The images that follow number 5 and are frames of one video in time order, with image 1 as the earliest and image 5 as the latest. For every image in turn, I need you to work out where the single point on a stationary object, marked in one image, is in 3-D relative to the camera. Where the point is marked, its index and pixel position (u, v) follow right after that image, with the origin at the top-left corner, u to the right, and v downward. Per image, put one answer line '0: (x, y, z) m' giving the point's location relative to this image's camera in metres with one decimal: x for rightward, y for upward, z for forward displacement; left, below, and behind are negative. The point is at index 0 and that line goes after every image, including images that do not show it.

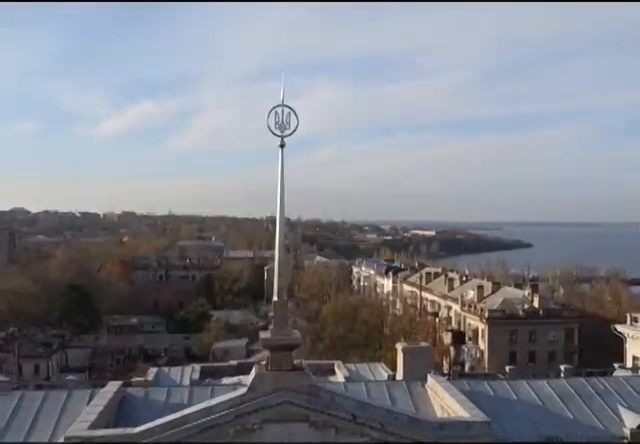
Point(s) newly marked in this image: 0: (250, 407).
0: (-1.1, -2.9, +12.2) m
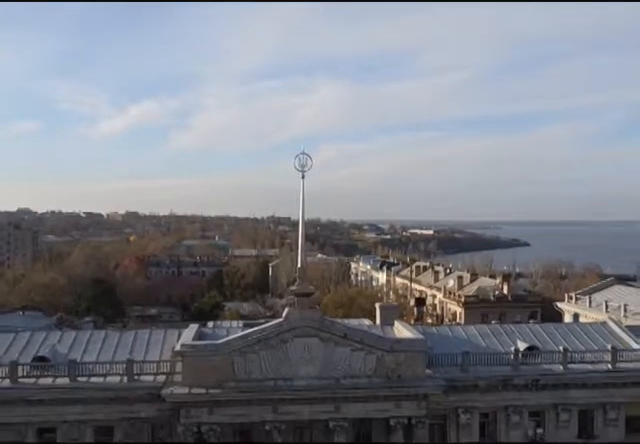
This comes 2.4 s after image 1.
0: (-0.9, -2.9, +21.1) m
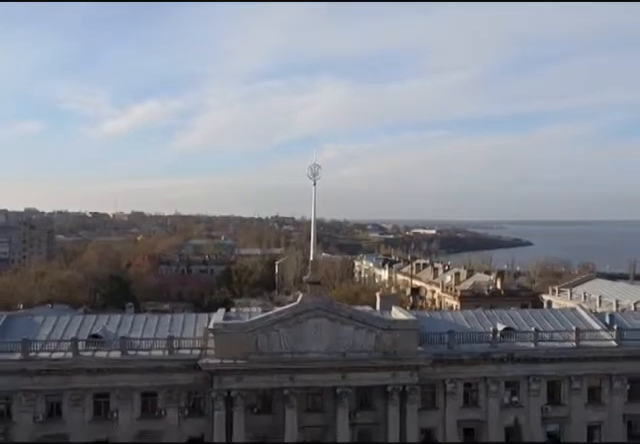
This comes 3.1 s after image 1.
0: (-0.7, -2.9, +25.4) m
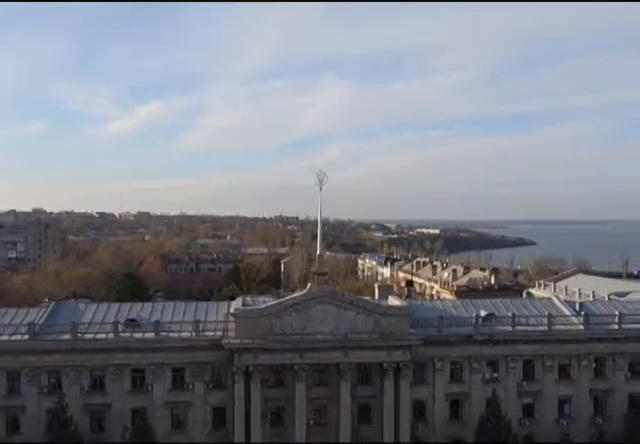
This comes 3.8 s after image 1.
0: (-0.4, -2.9, +29.6) m
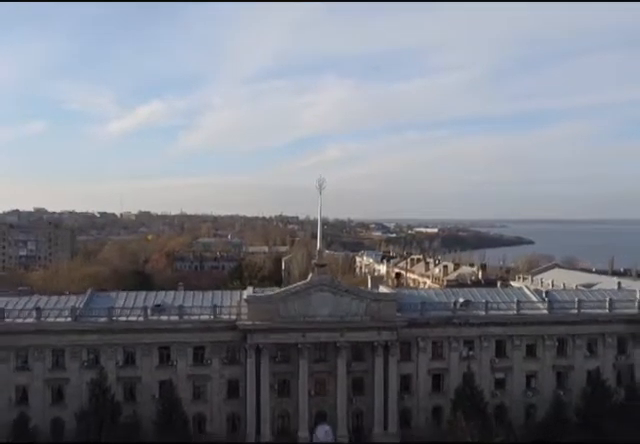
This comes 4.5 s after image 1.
0: (-0.5, -2.9, +34.6) m
